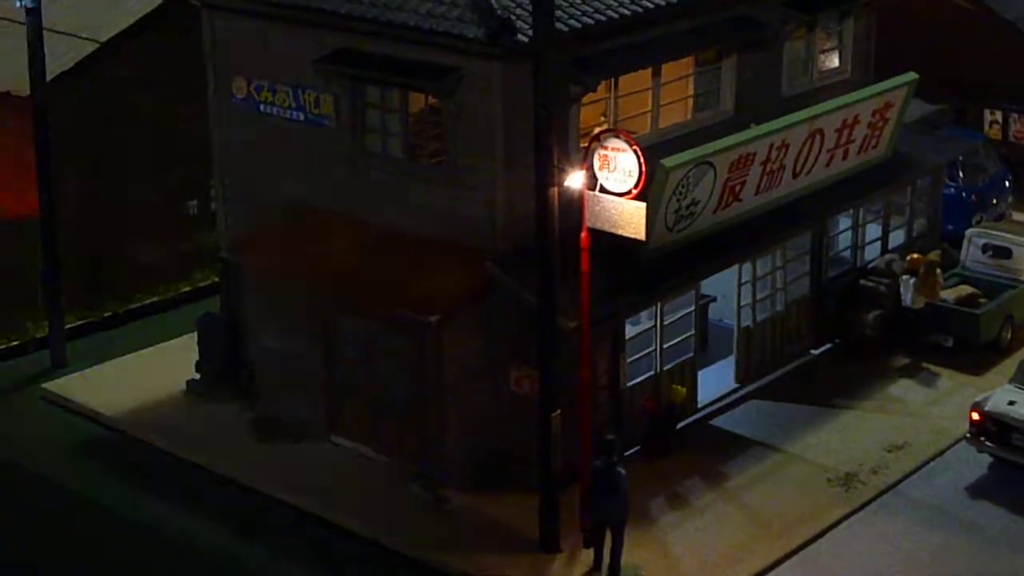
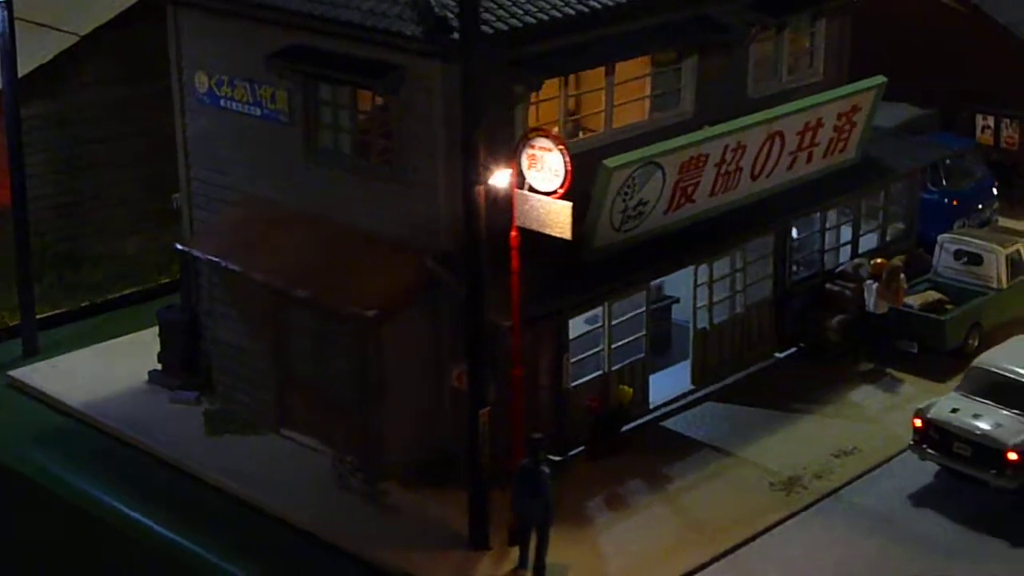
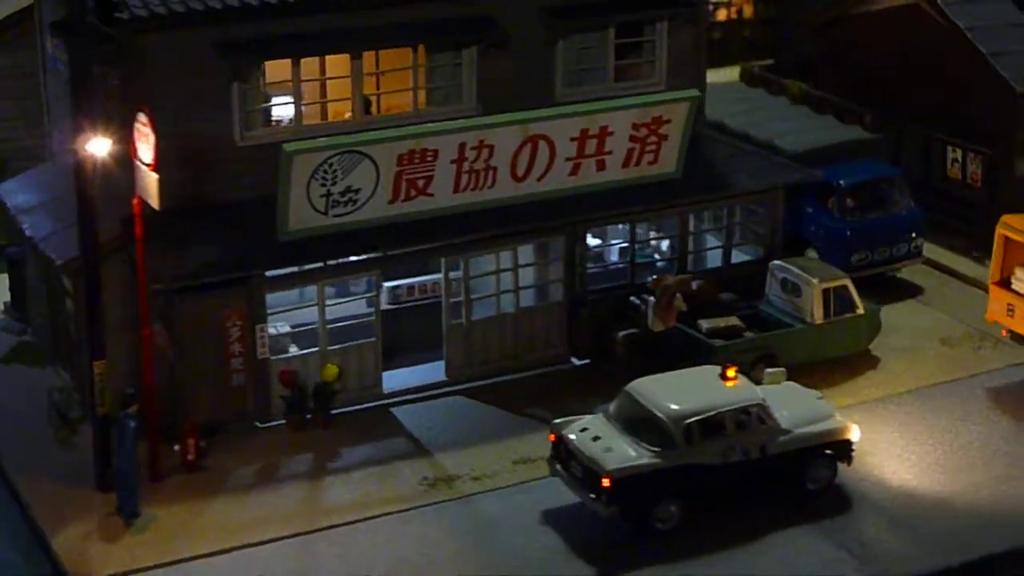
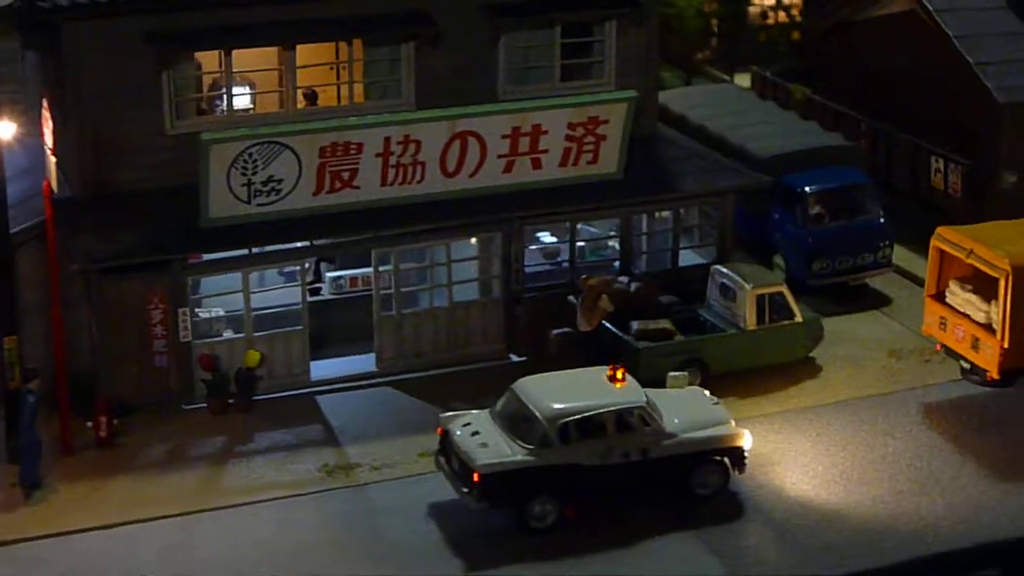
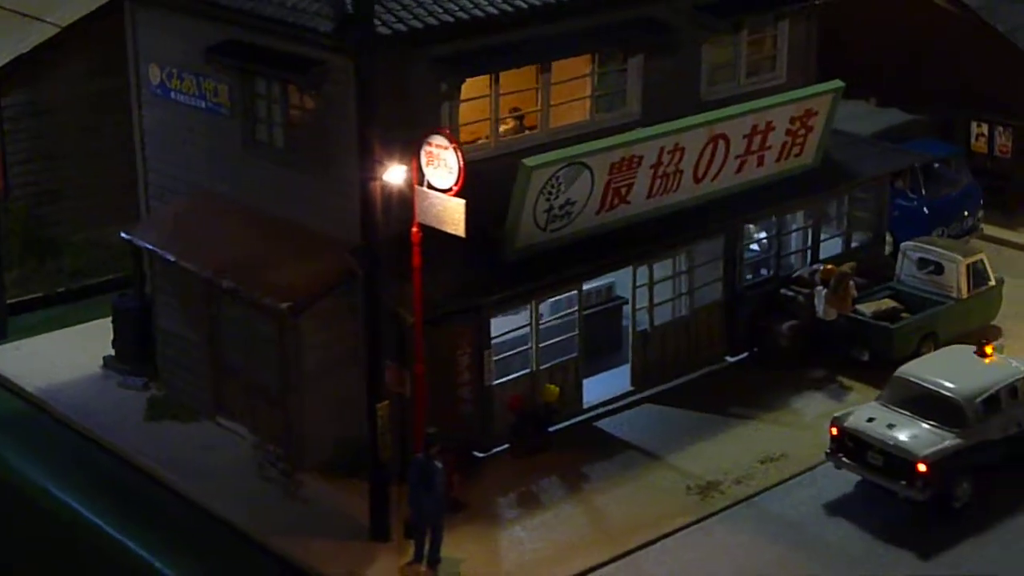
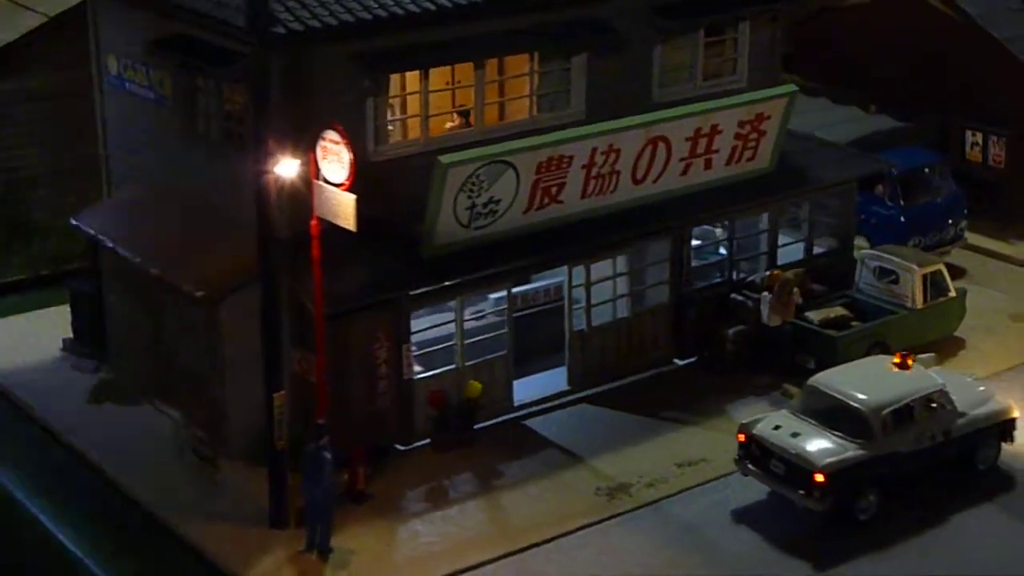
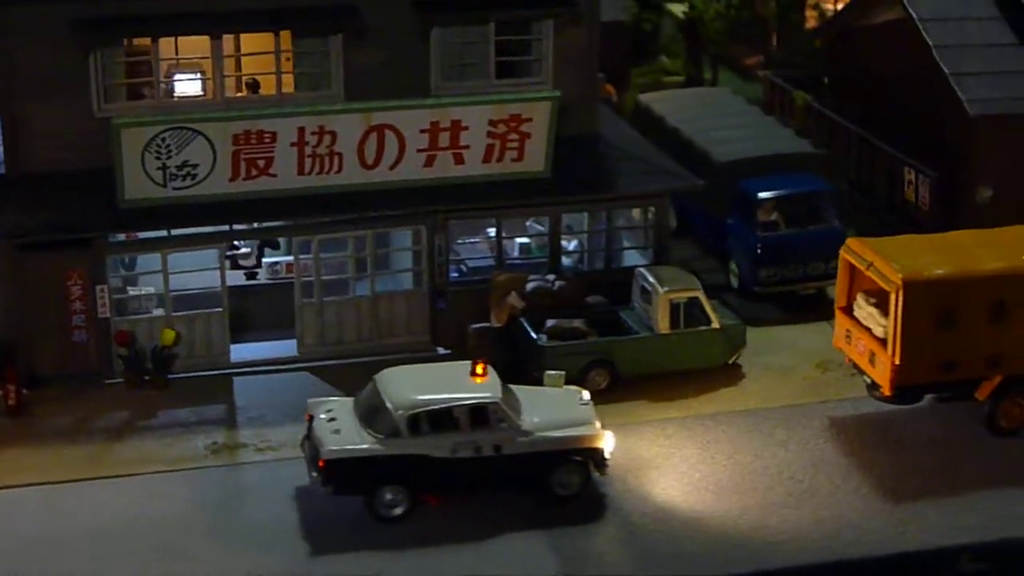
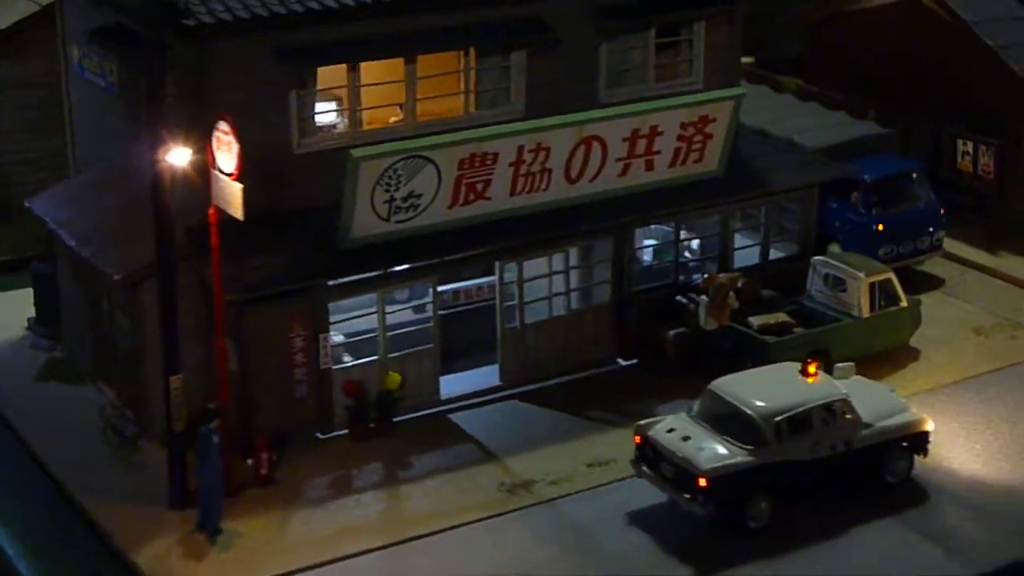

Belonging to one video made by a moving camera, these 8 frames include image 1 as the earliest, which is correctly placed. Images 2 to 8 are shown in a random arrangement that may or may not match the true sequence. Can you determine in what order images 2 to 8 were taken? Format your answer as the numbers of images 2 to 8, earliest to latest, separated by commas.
2, 5, 6, 8, 3, 4, 7
